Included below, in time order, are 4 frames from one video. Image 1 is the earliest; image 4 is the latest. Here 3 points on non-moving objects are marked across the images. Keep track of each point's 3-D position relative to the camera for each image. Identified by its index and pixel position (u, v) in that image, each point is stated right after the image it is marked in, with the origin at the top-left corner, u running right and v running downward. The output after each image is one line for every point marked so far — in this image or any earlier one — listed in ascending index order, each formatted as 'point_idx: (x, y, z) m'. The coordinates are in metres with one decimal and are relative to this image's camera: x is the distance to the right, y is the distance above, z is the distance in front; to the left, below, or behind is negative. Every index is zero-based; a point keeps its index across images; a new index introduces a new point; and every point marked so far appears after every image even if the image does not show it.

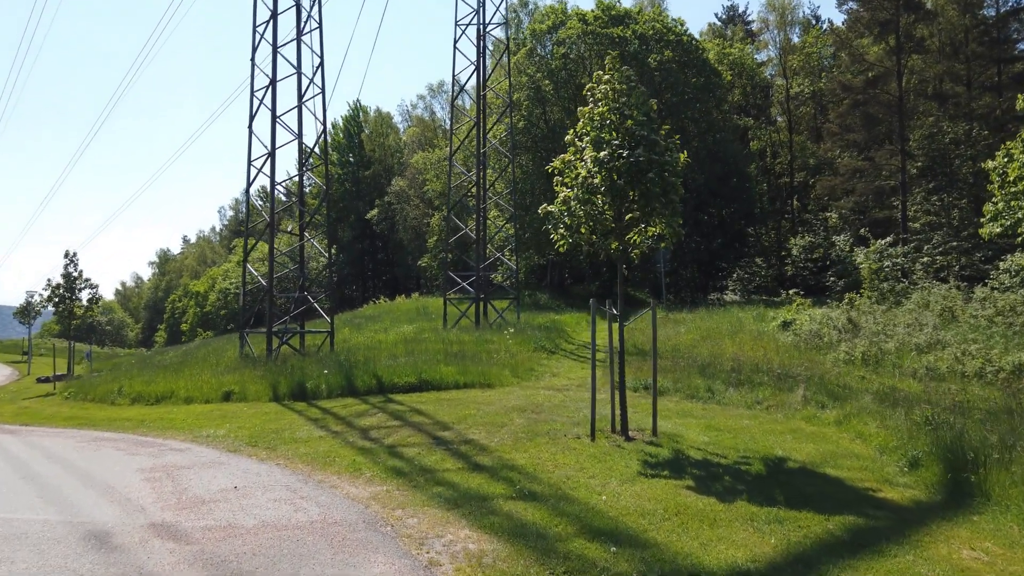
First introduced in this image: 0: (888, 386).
0: (+5.0, -1.3, +10.0) m
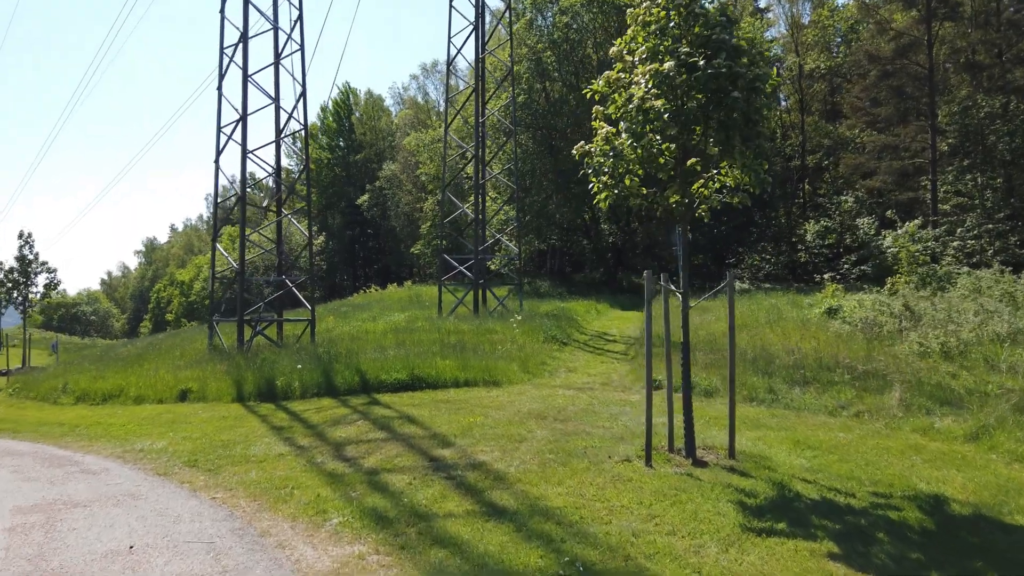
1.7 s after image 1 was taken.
0: (+5.2, -1.0, +7.9) m
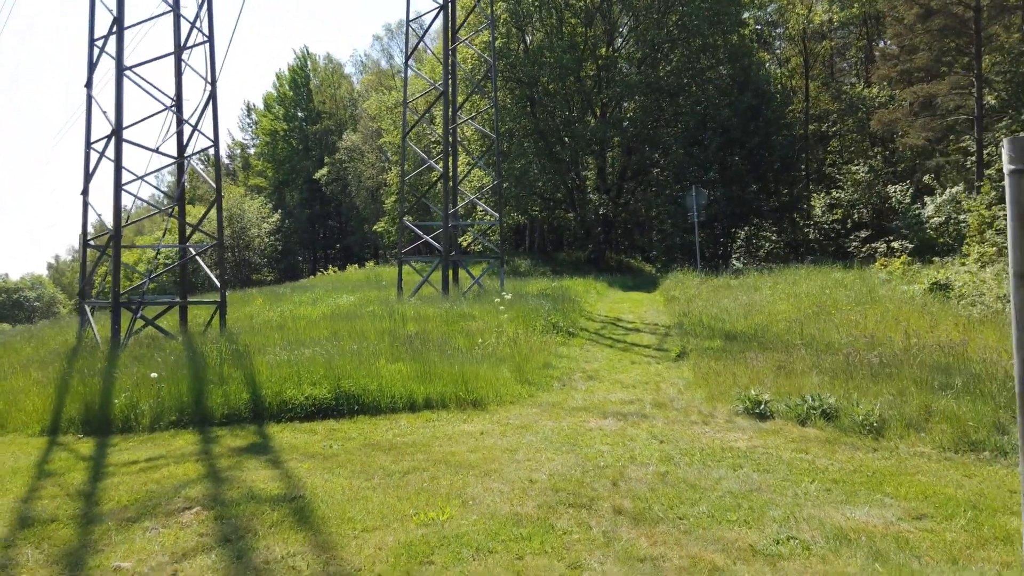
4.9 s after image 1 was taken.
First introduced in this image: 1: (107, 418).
0: (+5.2, -0.7, +3.8) m
1: (-3.6, -1.1, +6.7) m
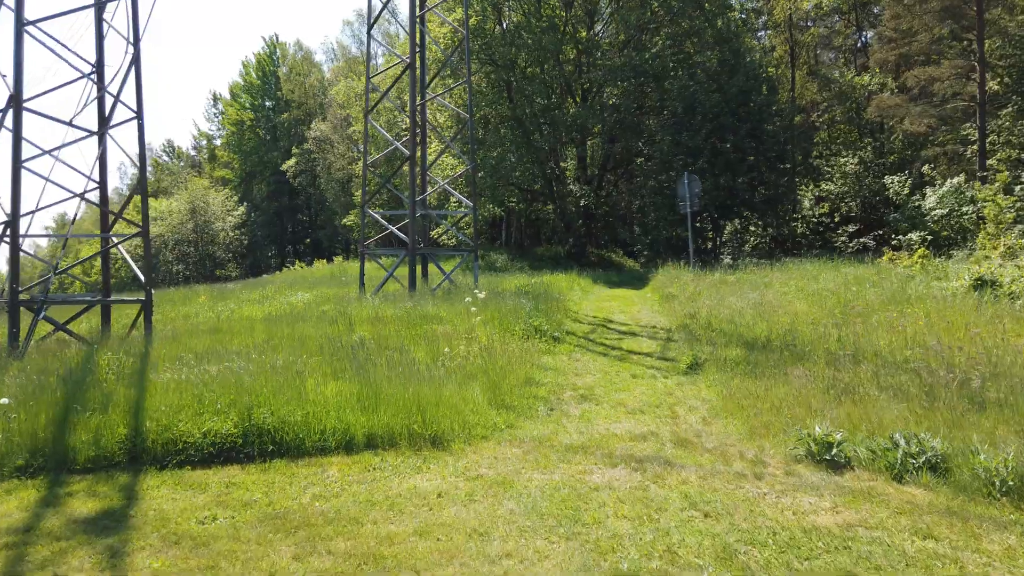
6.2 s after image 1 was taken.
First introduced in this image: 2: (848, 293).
0: (+5.1, -0.7, +2.3) m
1: (-3.8, -1.1, +4.9) m
2: (+4.3, -0.1, +9.7) m
